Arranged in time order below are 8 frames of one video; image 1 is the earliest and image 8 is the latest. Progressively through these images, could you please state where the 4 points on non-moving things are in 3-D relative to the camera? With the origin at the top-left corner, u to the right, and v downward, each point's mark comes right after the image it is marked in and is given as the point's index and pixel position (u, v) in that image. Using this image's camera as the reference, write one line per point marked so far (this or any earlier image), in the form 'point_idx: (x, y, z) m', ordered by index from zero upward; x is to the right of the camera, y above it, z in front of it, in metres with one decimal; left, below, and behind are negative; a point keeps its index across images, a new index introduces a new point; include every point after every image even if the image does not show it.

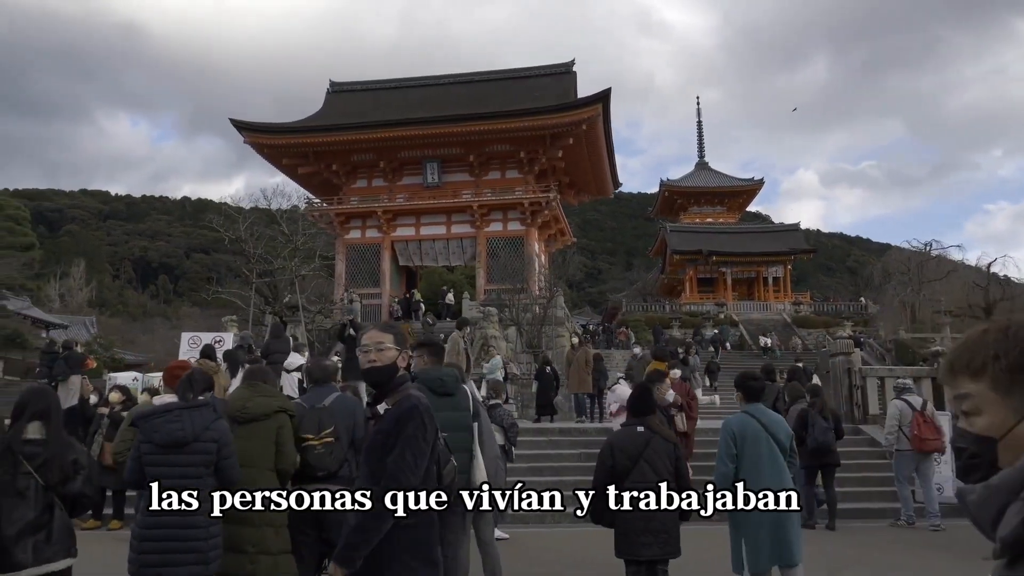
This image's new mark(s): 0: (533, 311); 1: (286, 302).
0: (+0.5, -0.7, +19.0) m
1: (-6.4, -0.4, +19.7) m
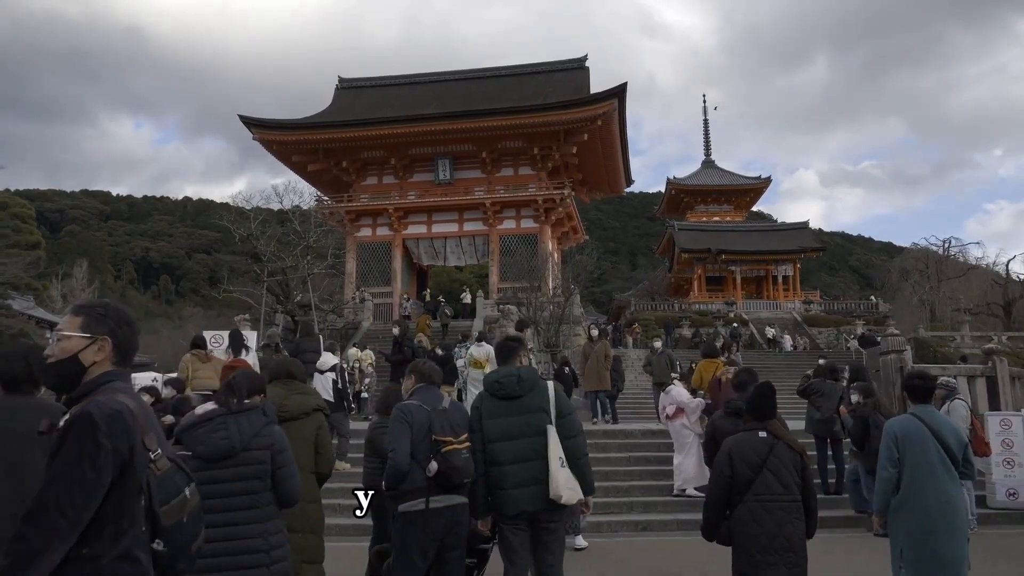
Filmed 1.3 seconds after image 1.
0: (+1.0, -0.6, +18.6) m
1: (-6.0, -0.4, +19.3) m
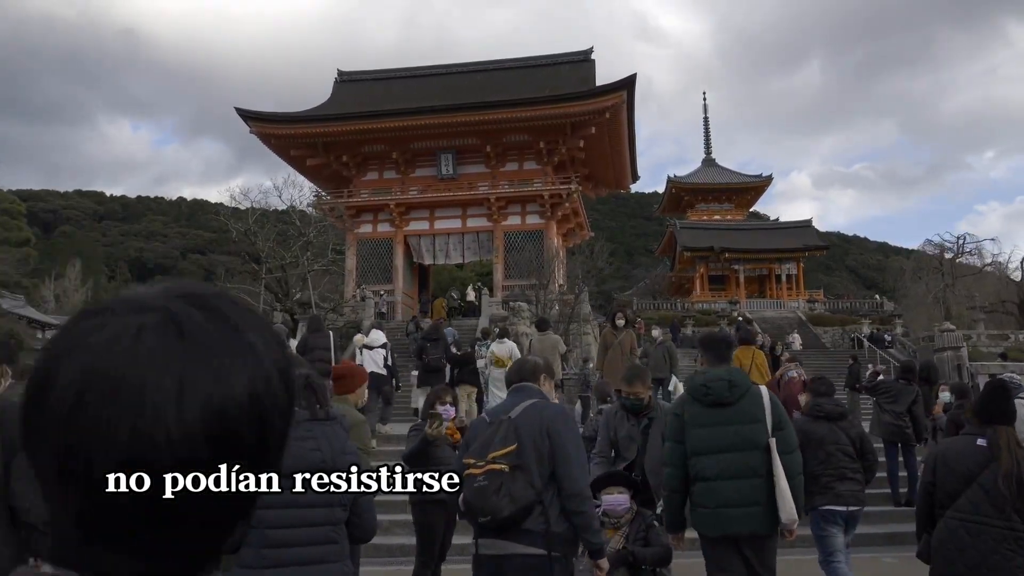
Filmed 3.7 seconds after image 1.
0: (+1.2, -0.5, +18.0) m
1: (-5.8, -0.3, +18.6) m
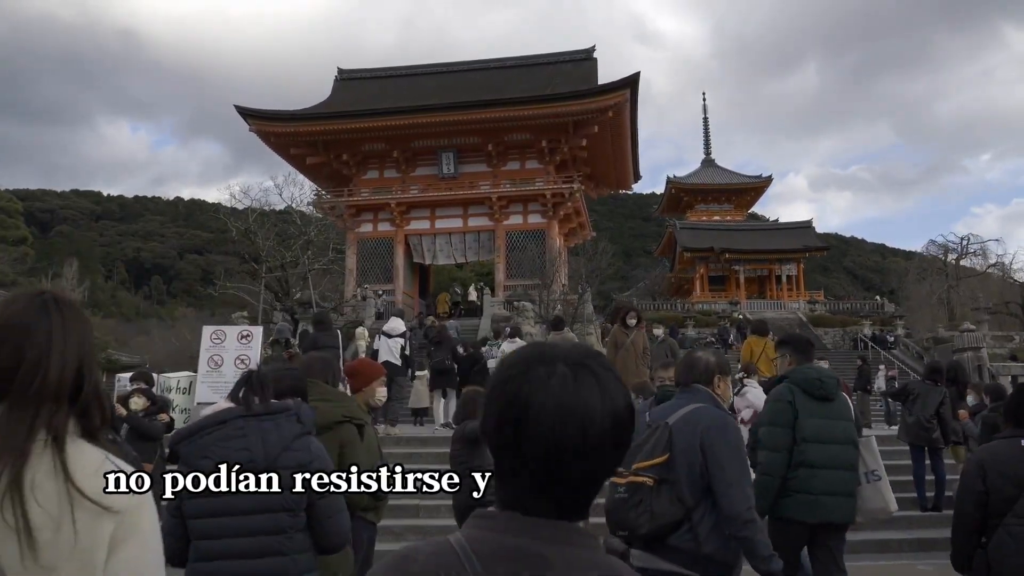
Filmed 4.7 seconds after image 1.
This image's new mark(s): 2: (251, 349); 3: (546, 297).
0: (+1.2, -0.5, +17.8) m
1: (-5.7, -0.3, +18.4) m
2: (-3.6, -0.8, +9.4) m
3: (+0.9, -0.3, +18.5) m
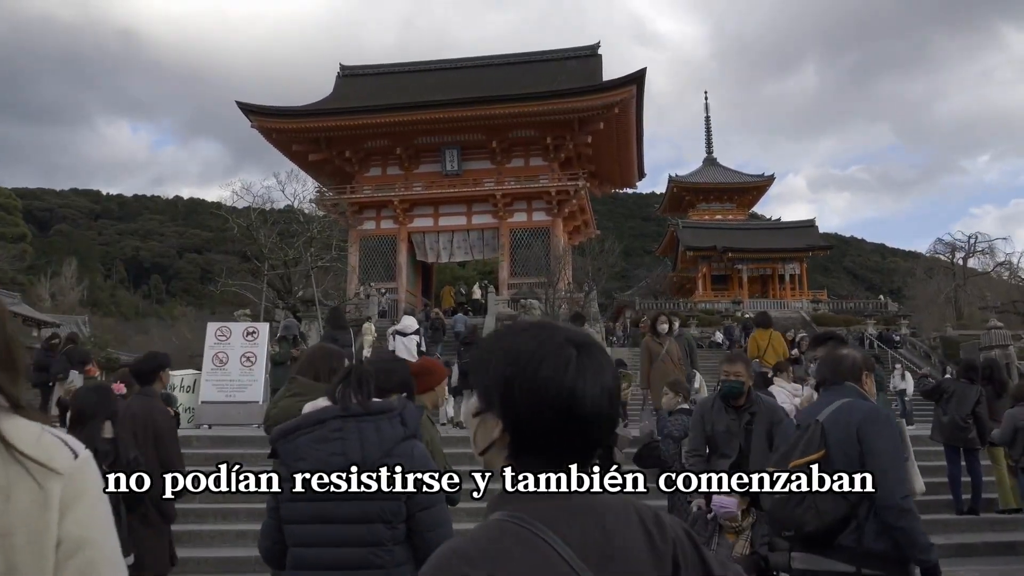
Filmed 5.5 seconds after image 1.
0: (+1.4, -0.5, +17.6) m
1: (-5.6, -0.2, +18.2) m
2: (-3.4, -0.8, +9.2) m
3: (+1.0, -0.2, +18.3) m
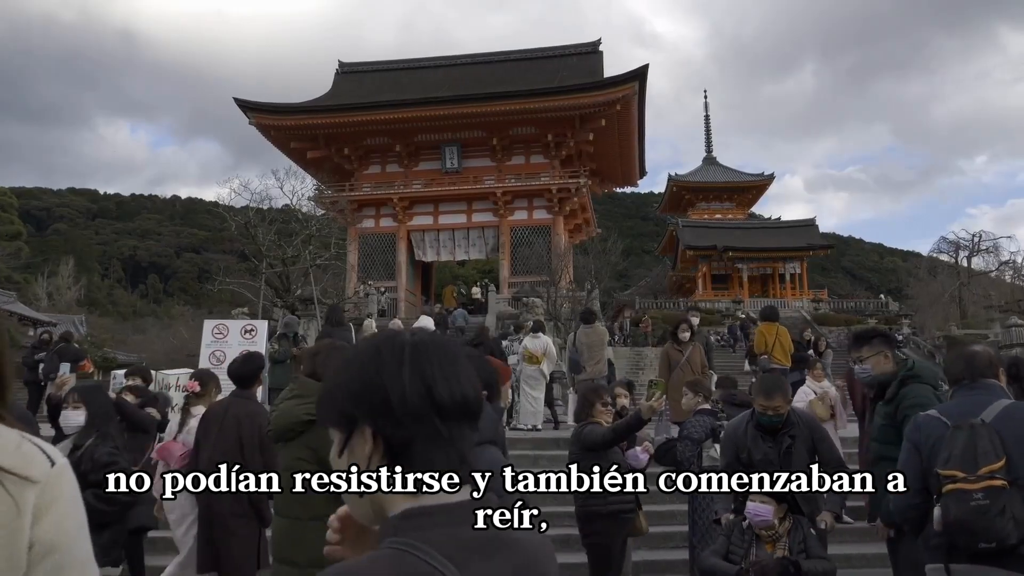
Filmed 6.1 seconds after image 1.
0: (+1.4, -0.4, +17.4) m
1: (-5.5, -0.2, +18.0) m
2: (-3.4, -0.7, +9.0) m
3: (+1.1, -0.2, +18.1) m
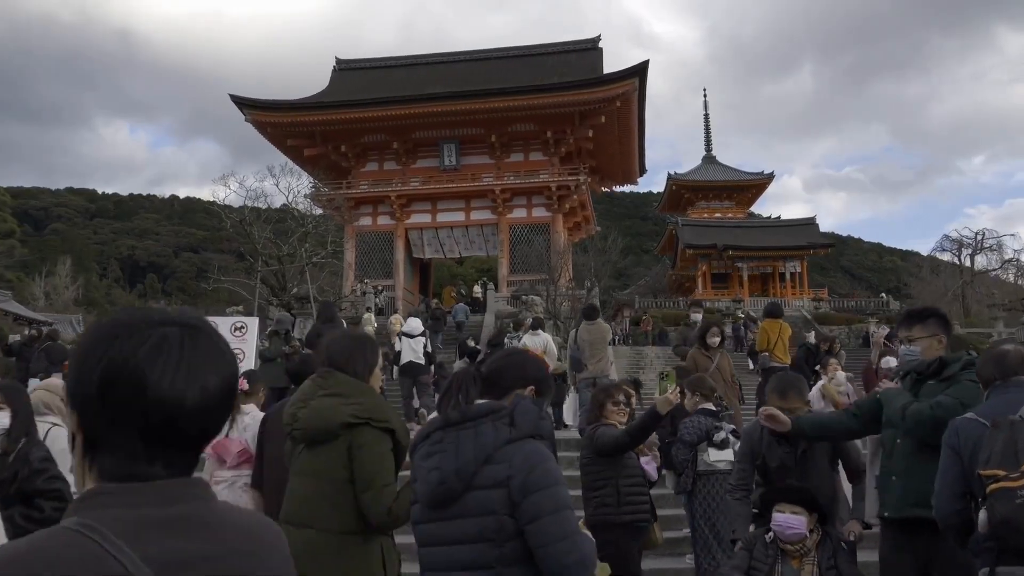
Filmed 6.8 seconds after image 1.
0: (+1.4, -0.4, +17.2) m
1: (-5.6, -0.1, +17.8) m
2: (-3.4, -0.7, +8.7) m
3: (+1.0, -0.1, +17.8) m
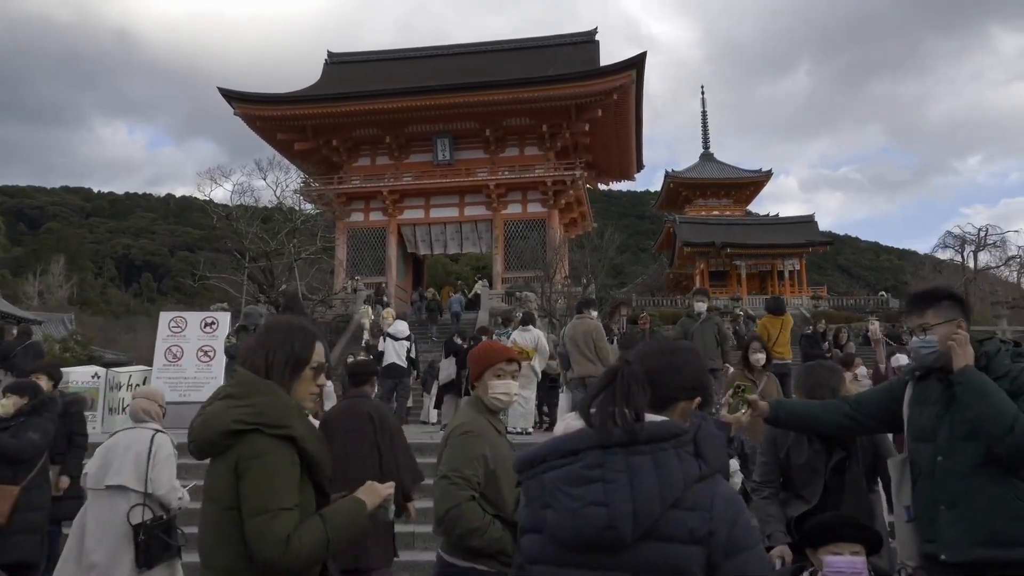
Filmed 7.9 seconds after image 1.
0: (+1.2, -0.3, +16.7) m
1: (-5.7, 0.0, +17.3) m
2: (-3.5, -0.6, +8.3) m
3: (+0.9, 0.0, +17.4) m
